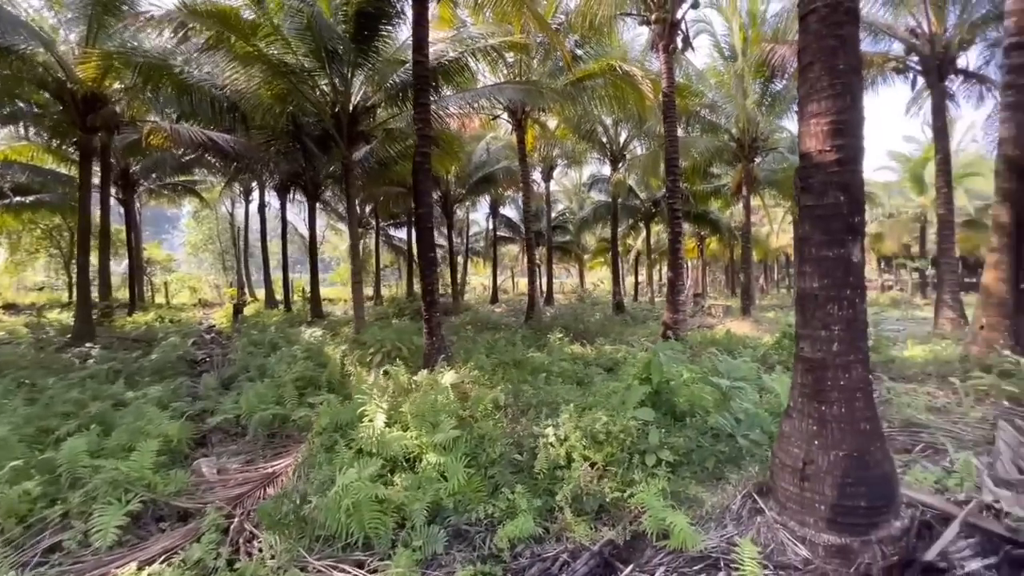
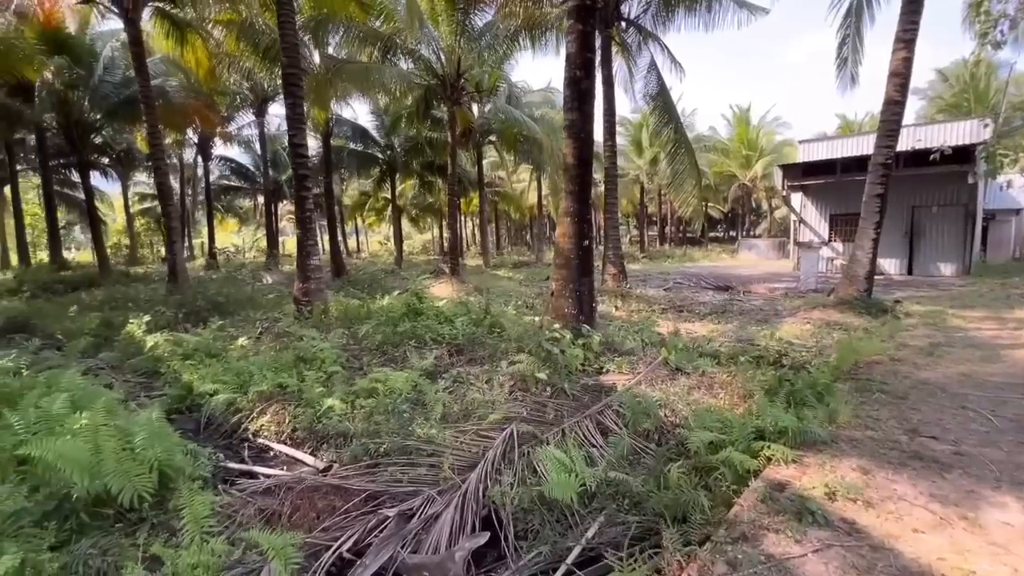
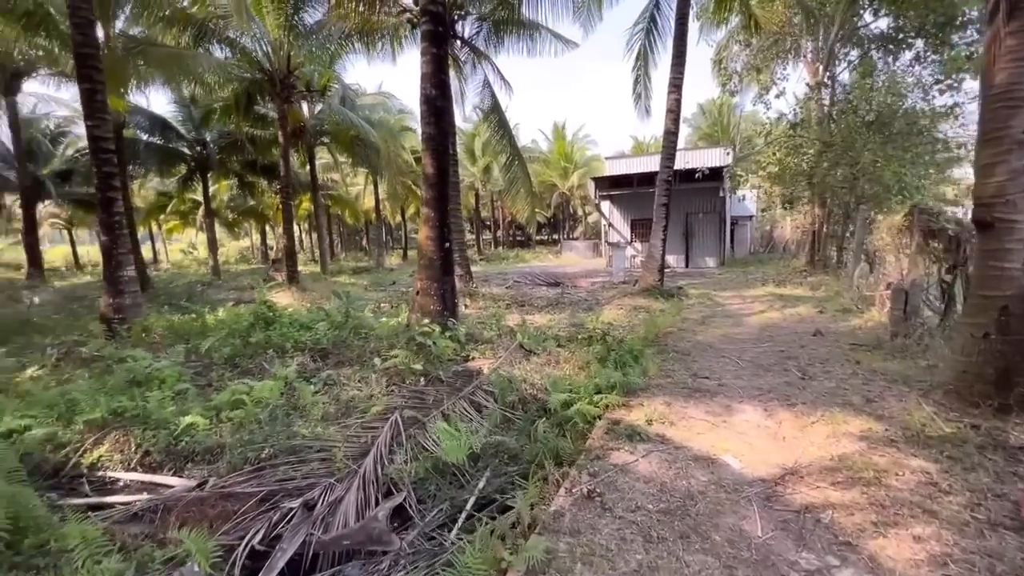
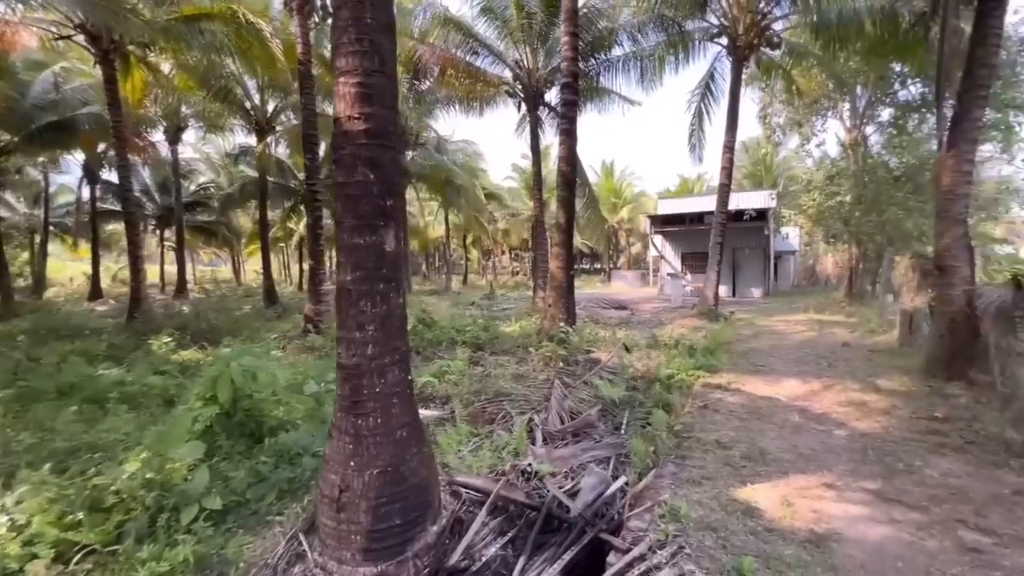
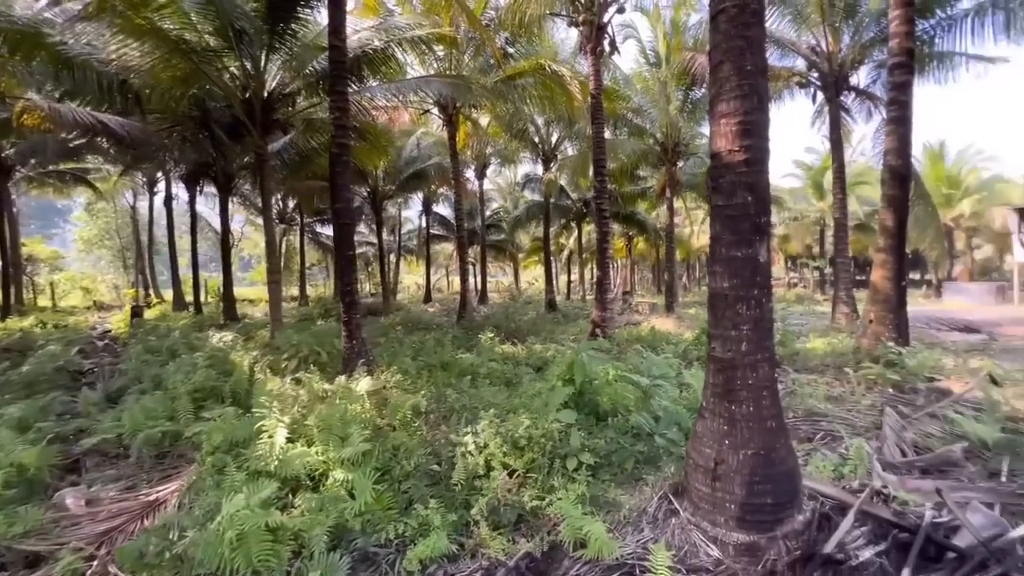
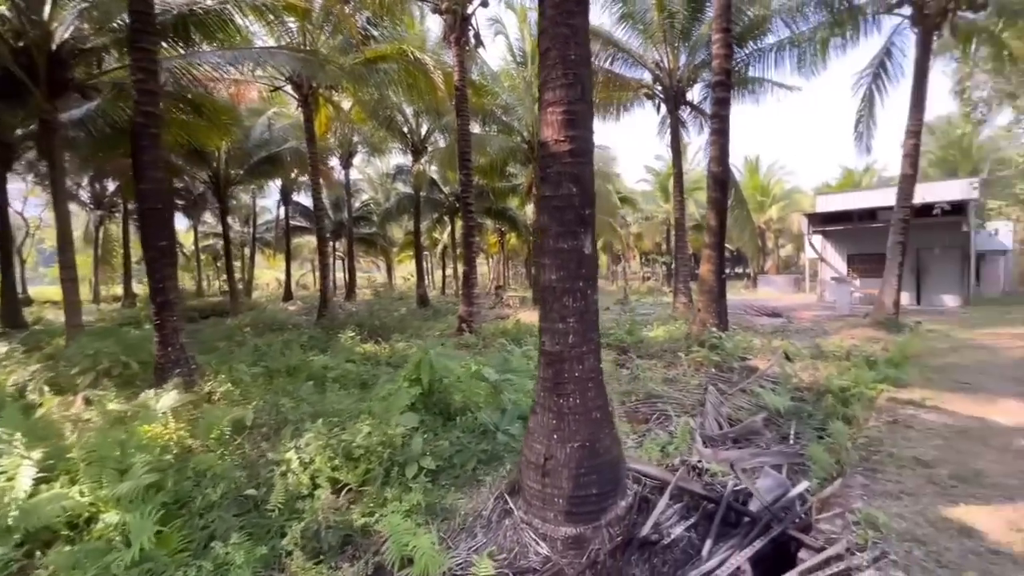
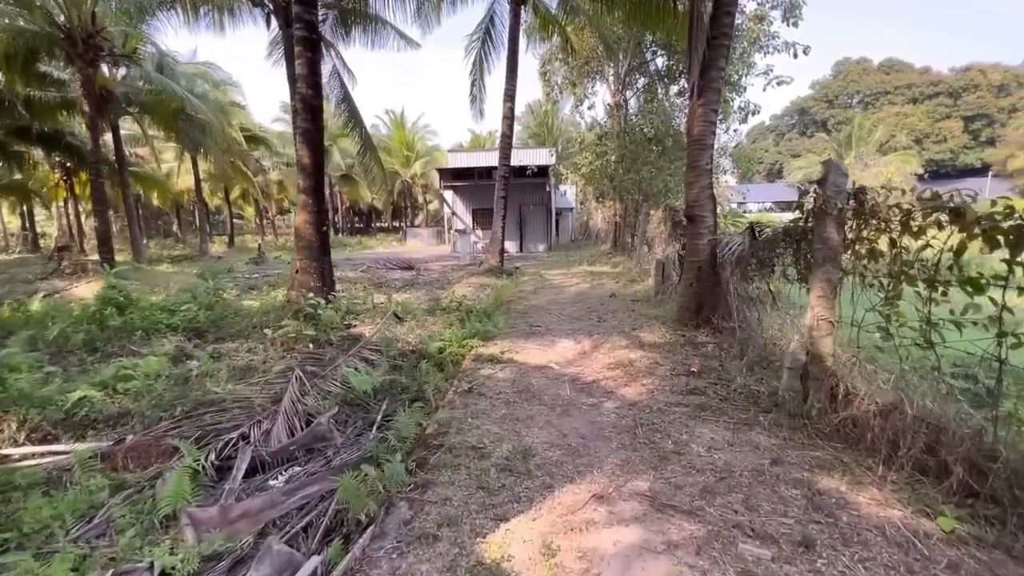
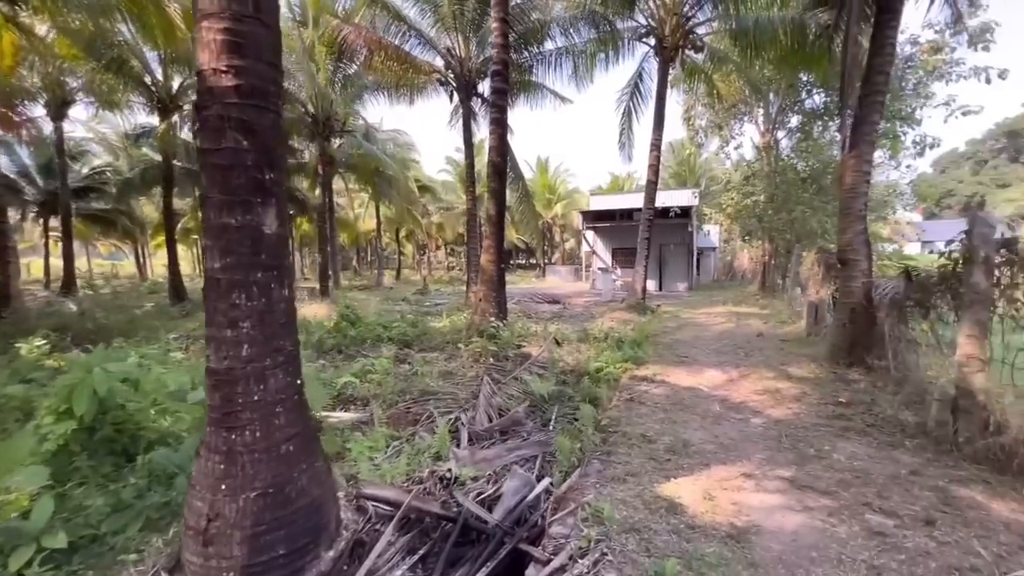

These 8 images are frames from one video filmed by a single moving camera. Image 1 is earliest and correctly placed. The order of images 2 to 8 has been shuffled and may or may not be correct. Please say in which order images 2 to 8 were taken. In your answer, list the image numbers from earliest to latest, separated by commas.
5, 6, 4, 8, 7, 3, 2
